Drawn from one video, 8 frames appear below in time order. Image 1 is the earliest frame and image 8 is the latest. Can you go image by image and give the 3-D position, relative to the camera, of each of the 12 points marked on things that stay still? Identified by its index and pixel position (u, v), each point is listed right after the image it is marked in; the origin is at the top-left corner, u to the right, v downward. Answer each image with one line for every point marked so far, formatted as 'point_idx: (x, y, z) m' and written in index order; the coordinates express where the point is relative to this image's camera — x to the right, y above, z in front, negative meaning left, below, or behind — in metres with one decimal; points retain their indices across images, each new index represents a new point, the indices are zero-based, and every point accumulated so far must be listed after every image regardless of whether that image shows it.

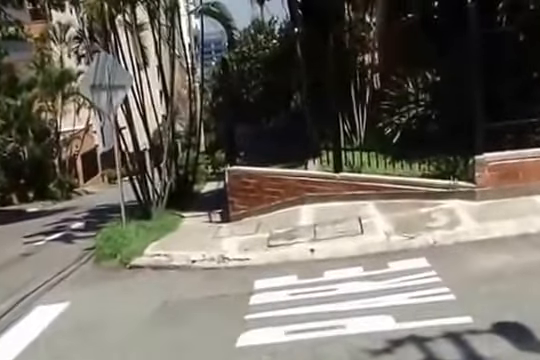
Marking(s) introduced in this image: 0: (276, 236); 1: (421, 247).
0: (+0.1, -0.6, +11.2) m
1: (+1.4, -0.6, +9.8) m
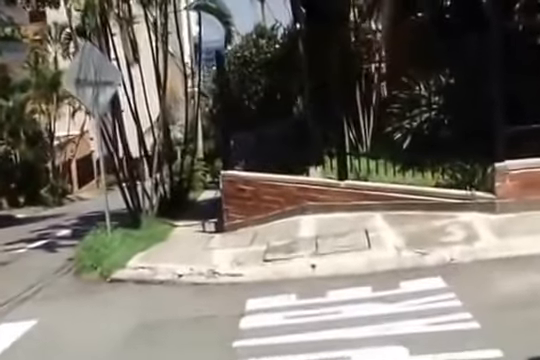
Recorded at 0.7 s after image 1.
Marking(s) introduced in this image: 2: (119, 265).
0: (0.0, -0.7, +10.1) m
1: (+1.4, -0.7, +8.7) m
2: (-1.6, -0.9, +11.4) m
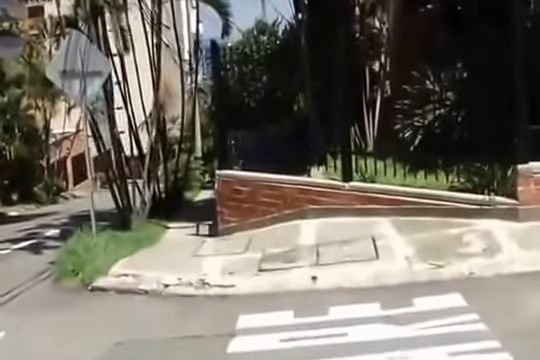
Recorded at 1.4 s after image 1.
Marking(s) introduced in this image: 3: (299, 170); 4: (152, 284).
0: (0.0, -0.7, +9.1) m
1: (+1.3, -0.7, +7.7) m
2: (-1.7, -0.9, +10.5) m
3: (+0.3, +0.2, +12.6) m
4: (-1.0, -0.9, +9.0) m
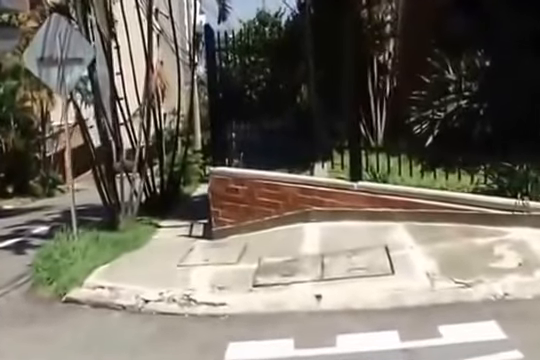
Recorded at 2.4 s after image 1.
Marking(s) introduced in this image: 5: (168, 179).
0: (0.0, -0.7, +7.9) m
1: (+1.3, -0.7, +6.5) m
2: (-1.7, -0.9, +9.2) m
3: (+0.3, +0.2, +11.3) m
4: (-1.0, -0.9, +7.8) m
5: (-1.9, +0.1, +19.4) m
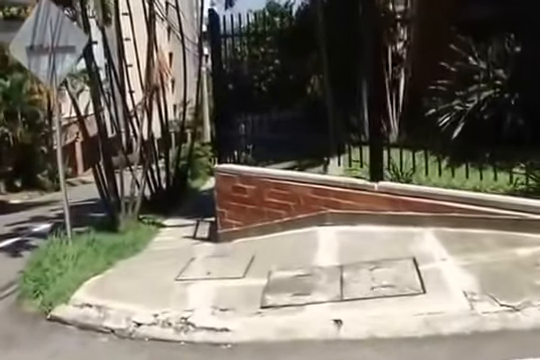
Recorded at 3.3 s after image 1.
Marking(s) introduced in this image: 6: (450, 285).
0: (0.0, -0.7, +6.9) m
1: (+1.4, -0.8, +5.4) m
2: (-1.6, -0.9, +8.2) m
3: (+0.4, +0.2, +10.3) m
4: (-1.0, -0.9, +6.8) m
5: (-1.7, +0.2, +18.4) m
6: (+1.1, -0.6, +6.3) m
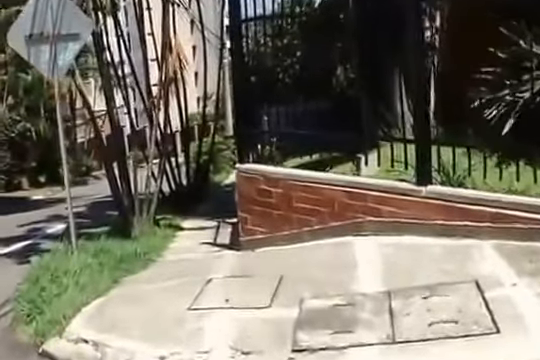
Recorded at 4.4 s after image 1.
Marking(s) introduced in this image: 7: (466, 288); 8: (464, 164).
0: (+0.2, -0.7, +5.6) m
1: (+1.5, -0.8, +4.2) m
2: (-1.4, -1.0, +7.0) m
3: (+0.7, +0.2, +9.0) m
4: (-0.8, -1.0, +5.6) m
5: (-1.2, +0.2, +17.2) m
6: (+1.2, -0.7, +5.0) m
7: (+1.1, -0.6, +5.8) m
8: (+1.5, +0.1, +8.2) m
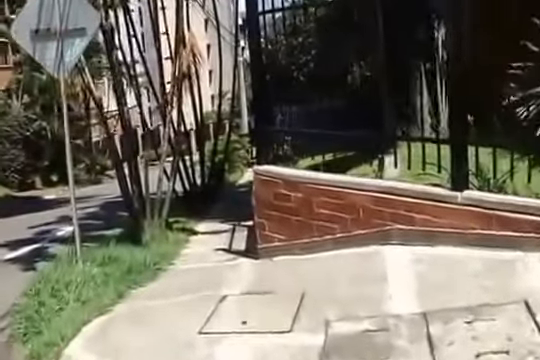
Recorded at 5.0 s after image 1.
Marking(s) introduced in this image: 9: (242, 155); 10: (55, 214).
0: (+0.3, -0.8, +4.9) m
1: (+1.6, -0.8, +3.4) m
2: (-1.3, -1.0, +6.3) m
3: (+0.8, +0.2, +8.3) m
4: (-0.7, -1.0, +4.9) m
5: (-1.0, +0.2, +16.5) m
6: (+1.3, -0.7, +4.3) m
7: (+1.2, -0.6, +5.1) m
8: (+1.6, +0.1, +7.5) m
9: (-0.5, +0.5, +19.3) m
10: (-4.1, -0.7, +19.5) m
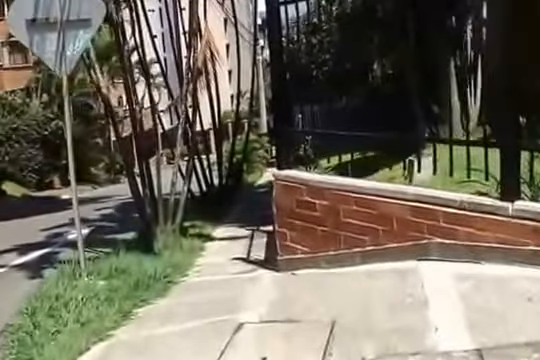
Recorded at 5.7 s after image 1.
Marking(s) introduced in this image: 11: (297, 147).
0: (+0.4, -0.8, +4.1) m
1: (+1.7, -0.9, +2.6) m
2: (-1.2, -1.0, +5.5) m
3: (+1.0, +0.1, +7.5) m
4: (-0.6, -1.0, +4.0) m
5: (-0.7, +0.1, +15.7) m
6: (+1.4, -0.7, +3.4) m
7: (+1.3, -0.7, +4.3) m
8: (+1.8, +0.1, +6.6) m
9: (-0.2, +0.4, +18.5) m
10: (-3.7, -0.7, +18.8) m
11: (+0.2, +0.2, +7.4) m
